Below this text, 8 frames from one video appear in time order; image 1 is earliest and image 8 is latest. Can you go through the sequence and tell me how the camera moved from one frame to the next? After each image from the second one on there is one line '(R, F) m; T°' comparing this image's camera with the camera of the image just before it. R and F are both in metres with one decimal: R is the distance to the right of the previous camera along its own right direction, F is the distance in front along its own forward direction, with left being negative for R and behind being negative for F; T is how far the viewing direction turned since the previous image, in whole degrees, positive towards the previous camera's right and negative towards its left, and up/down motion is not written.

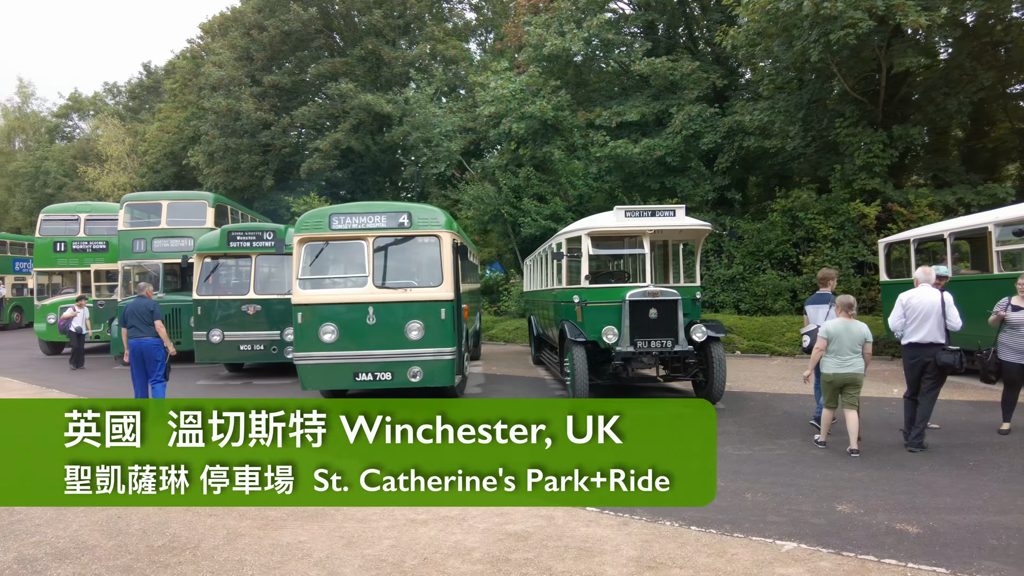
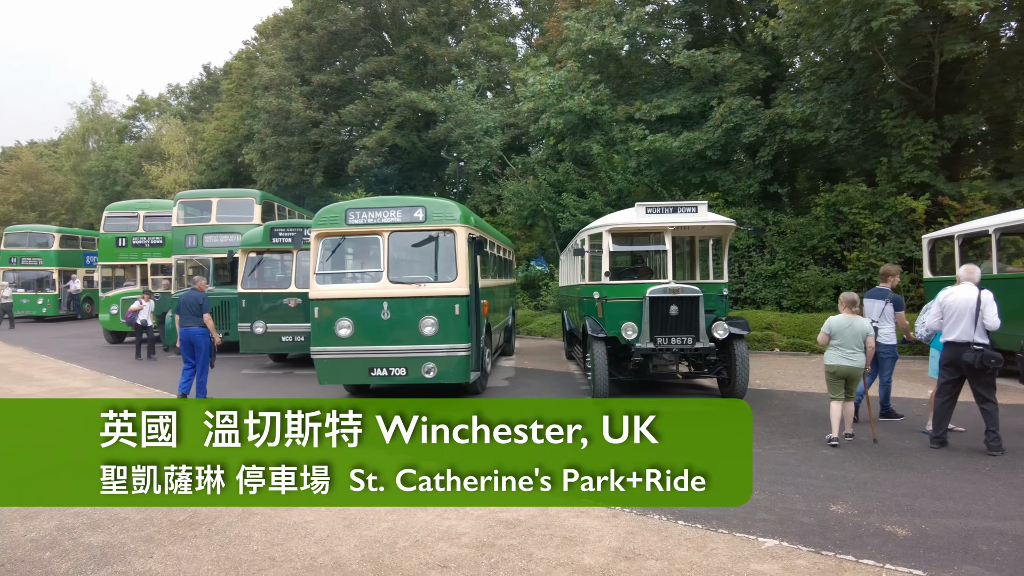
(+0.5, -0.2) m; -5°
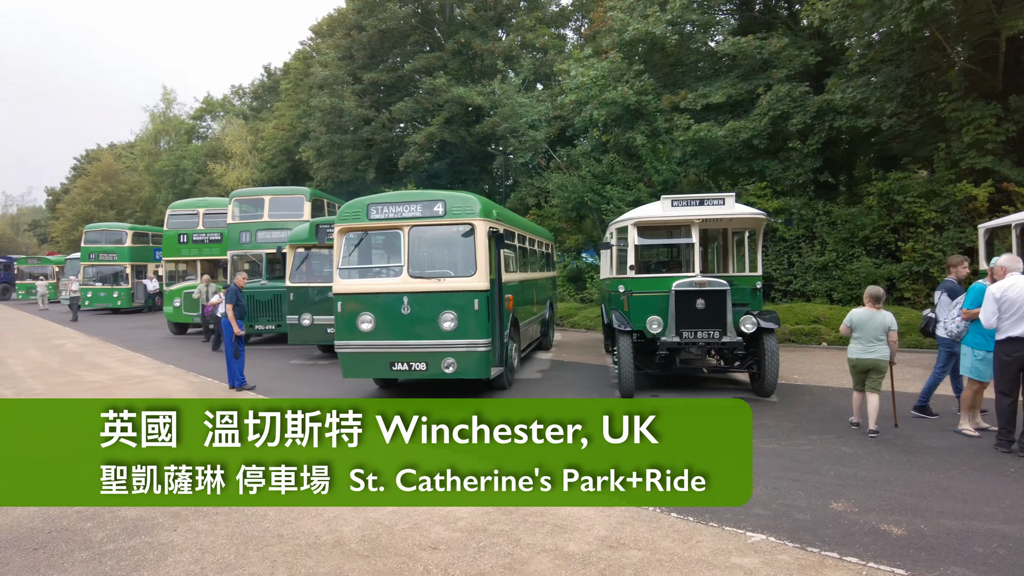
(+0.5, -0.1) m; -5°
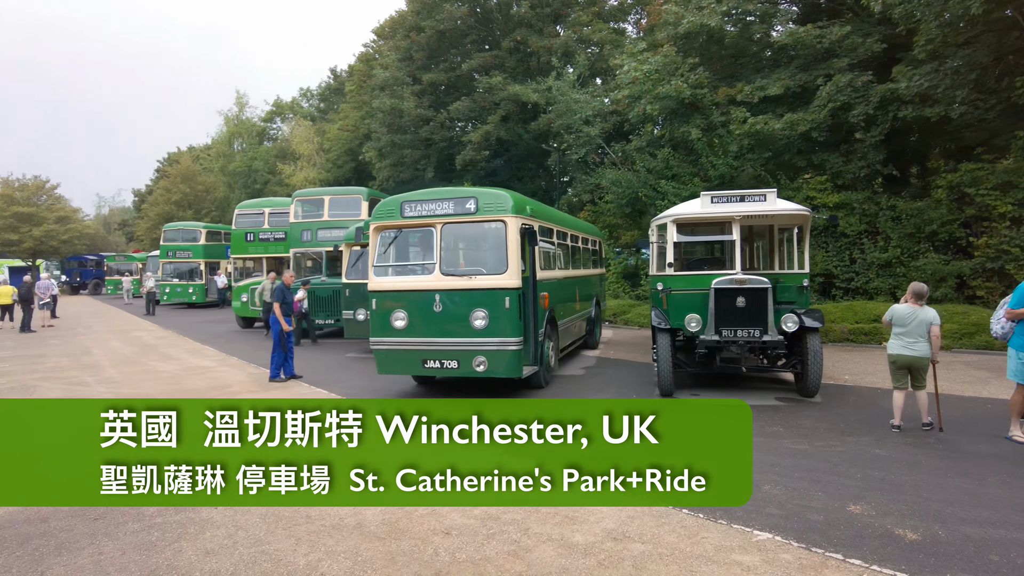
(+0.4, -0.2) m; -6°
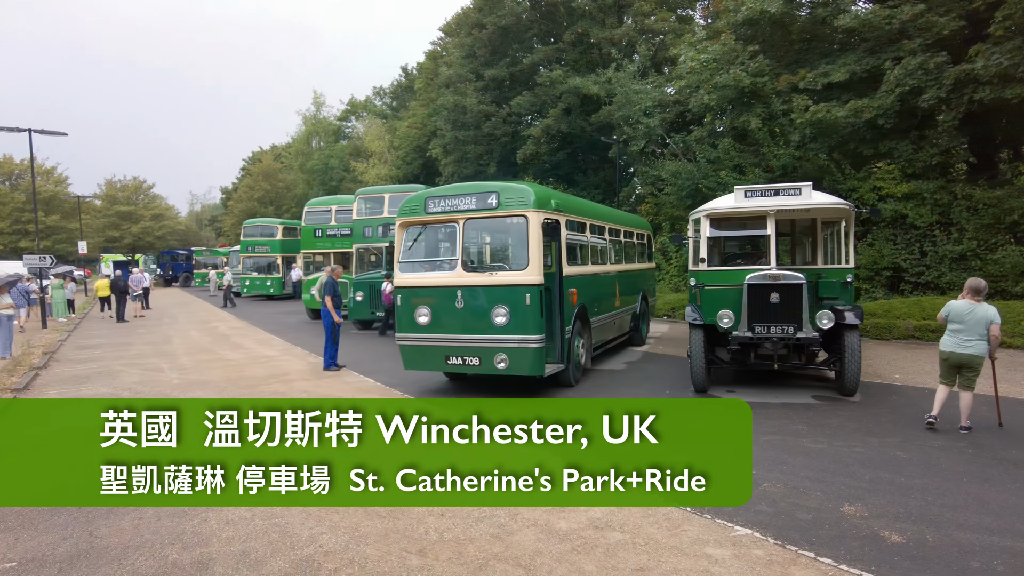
(+0.7, -0.2) m; -7°
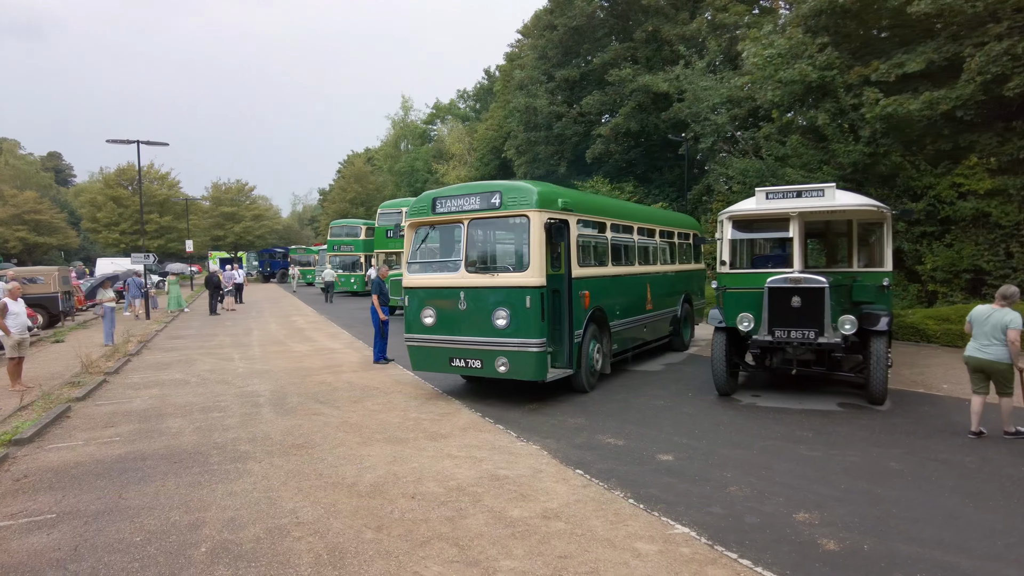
(+1.1, -0.3) m; -8°
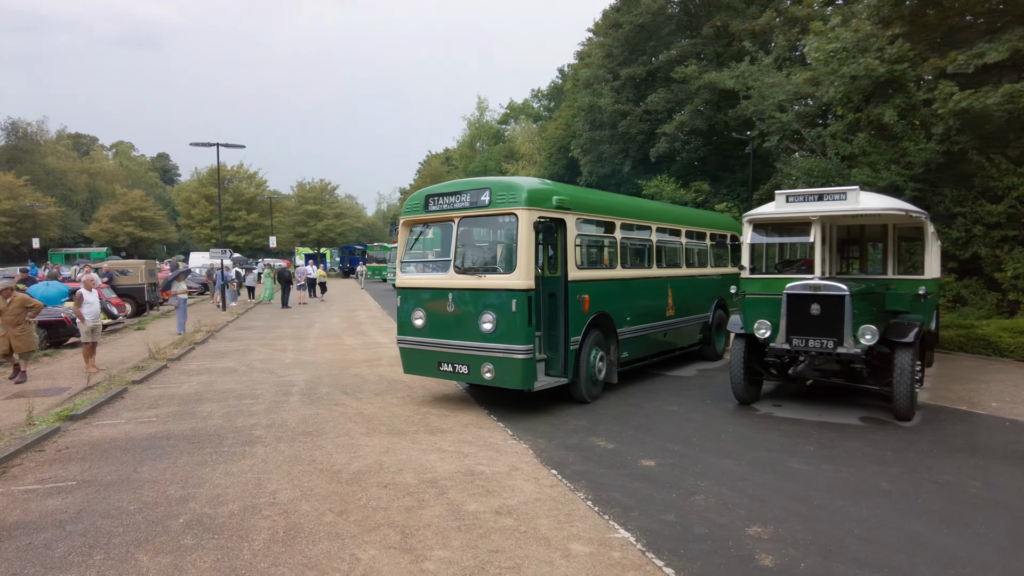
(+1.1, -0.1) m; -8°
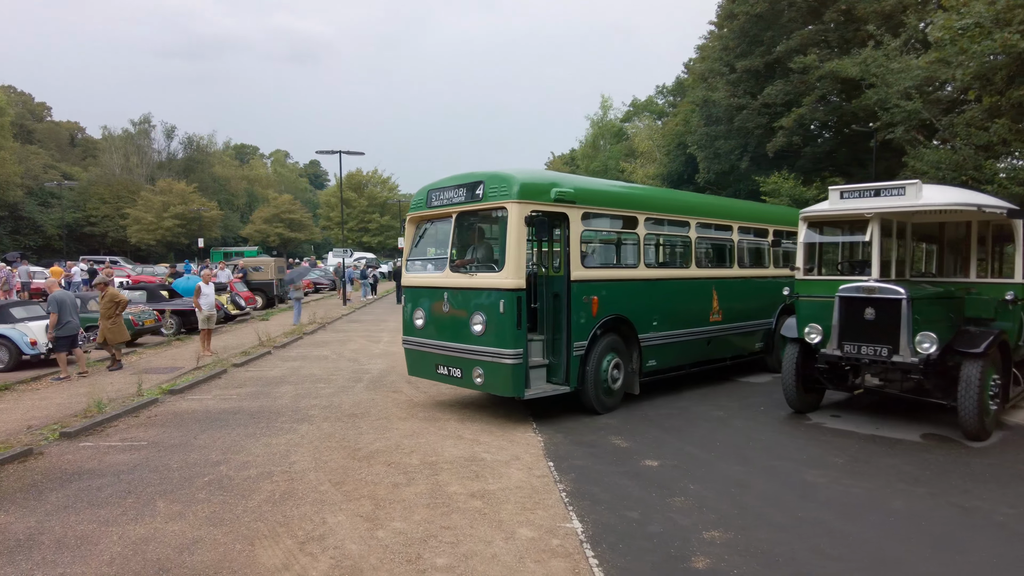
(+1.4, -0.1) m; -12°
